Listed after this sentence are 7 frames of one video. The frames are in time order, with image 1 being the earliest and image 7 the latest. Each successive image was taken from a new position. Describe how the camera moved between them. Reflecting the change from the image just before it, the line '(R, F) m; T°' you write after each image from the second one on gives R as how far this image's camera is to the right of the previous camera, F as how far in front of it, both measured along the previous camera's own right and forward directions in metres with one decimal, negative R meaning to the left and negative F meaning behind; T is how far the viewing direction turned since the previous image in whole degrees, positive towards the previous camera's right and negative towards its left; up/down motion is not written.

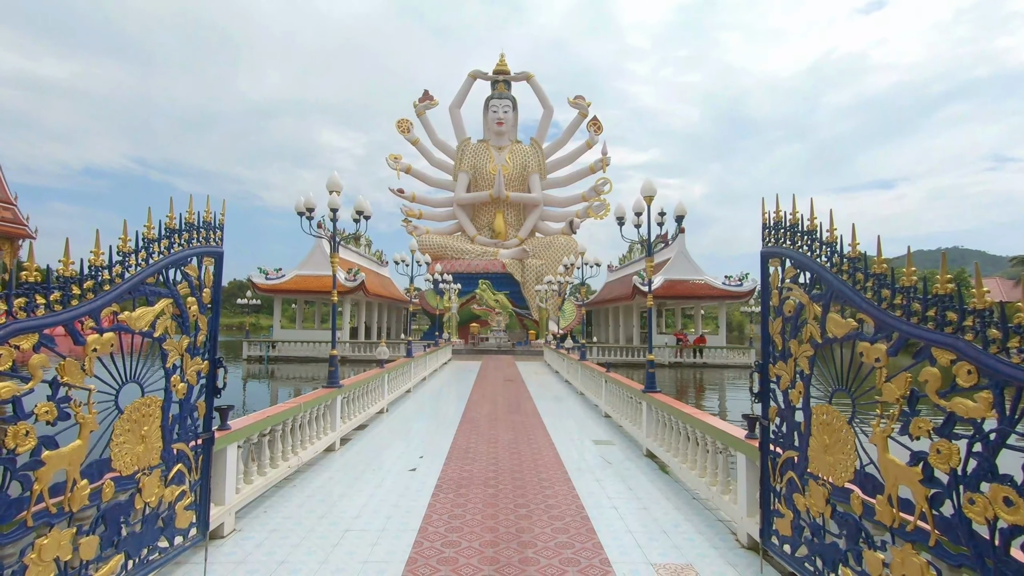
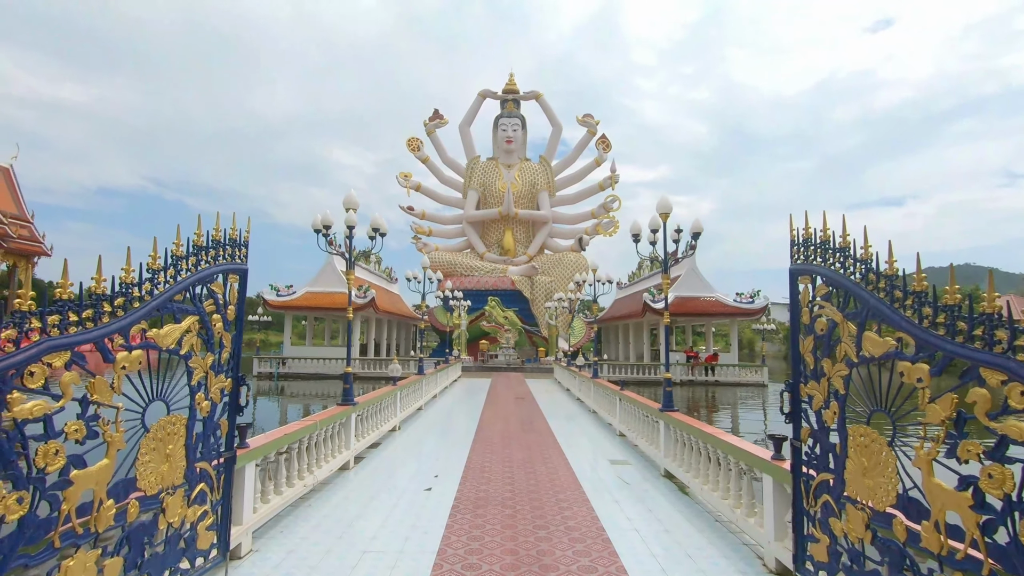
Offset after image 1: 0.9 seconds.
(-0.1, 0.0) m; -1°
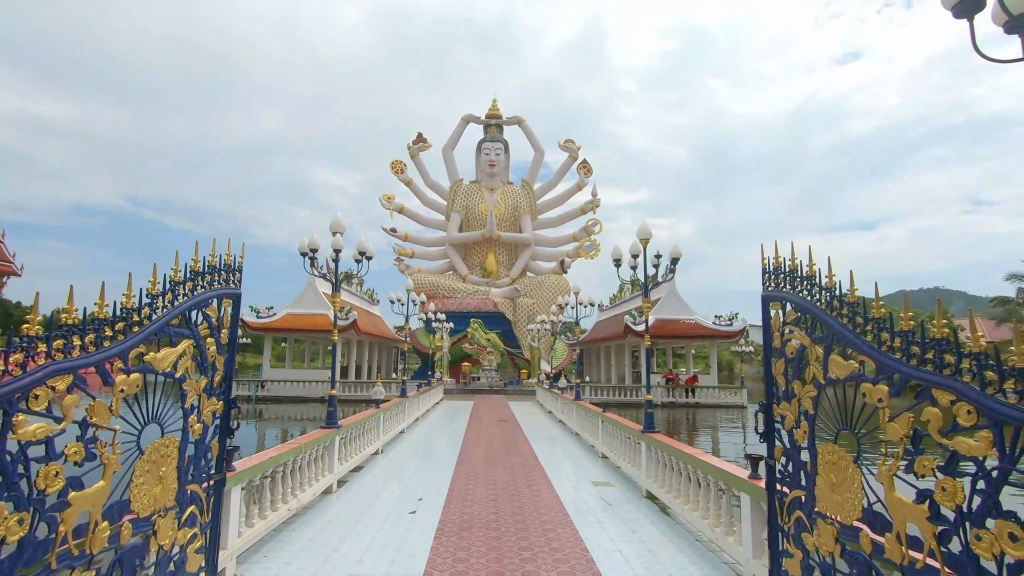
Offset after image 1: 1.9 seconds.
(0.0, -0.1) m; +2°
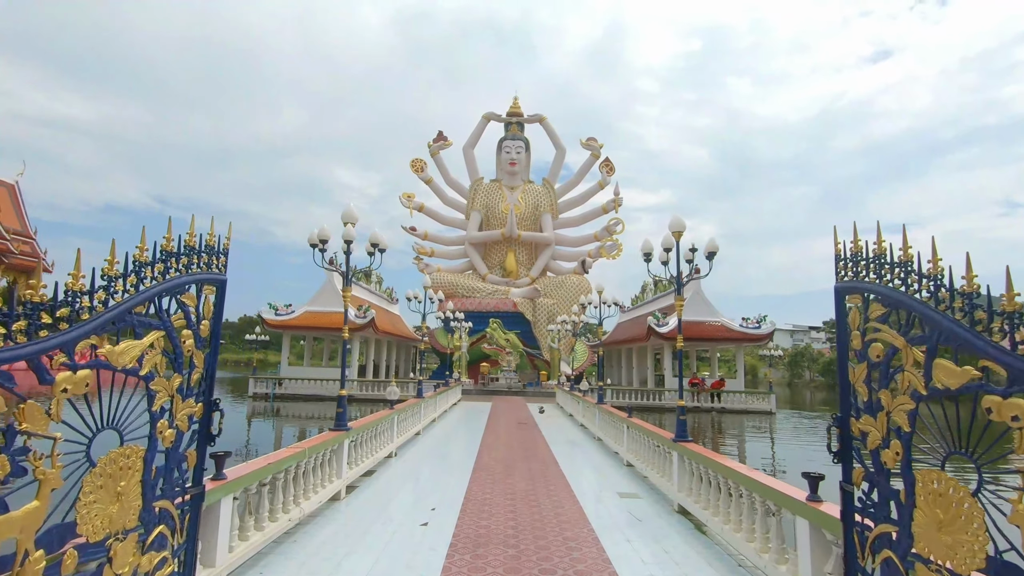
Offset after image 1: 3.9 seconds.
(0.0, +0.5) m; -2°
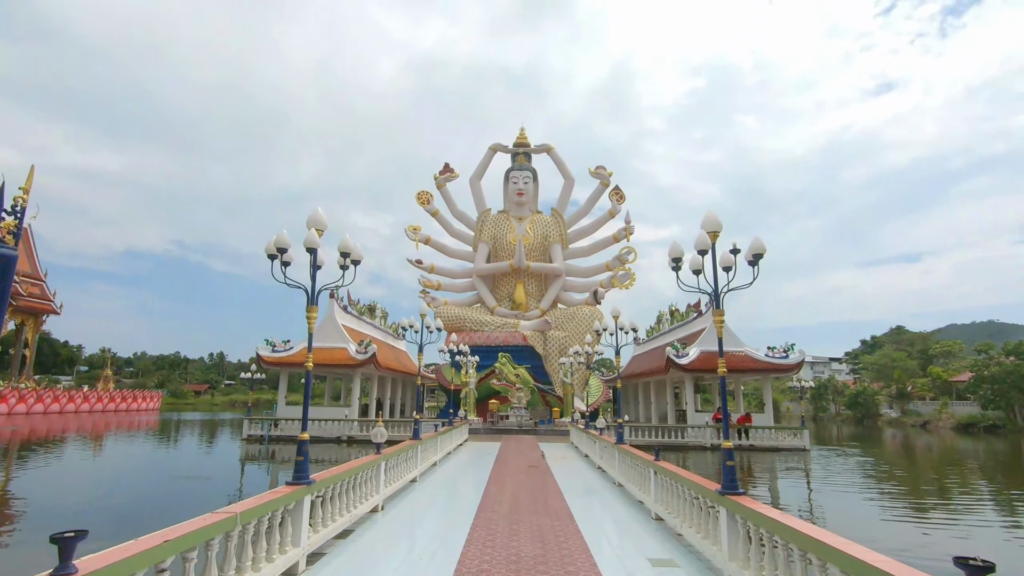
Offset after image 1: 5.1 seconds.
(+0.1, +1.2) m; -1°
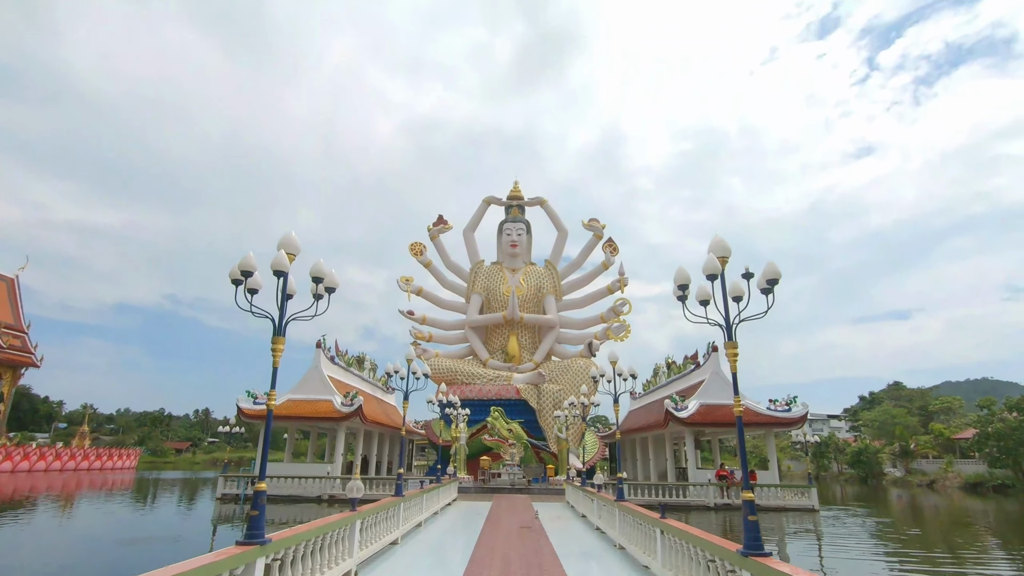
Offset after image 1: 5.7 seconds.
(0.0, +0.5) m; +1°
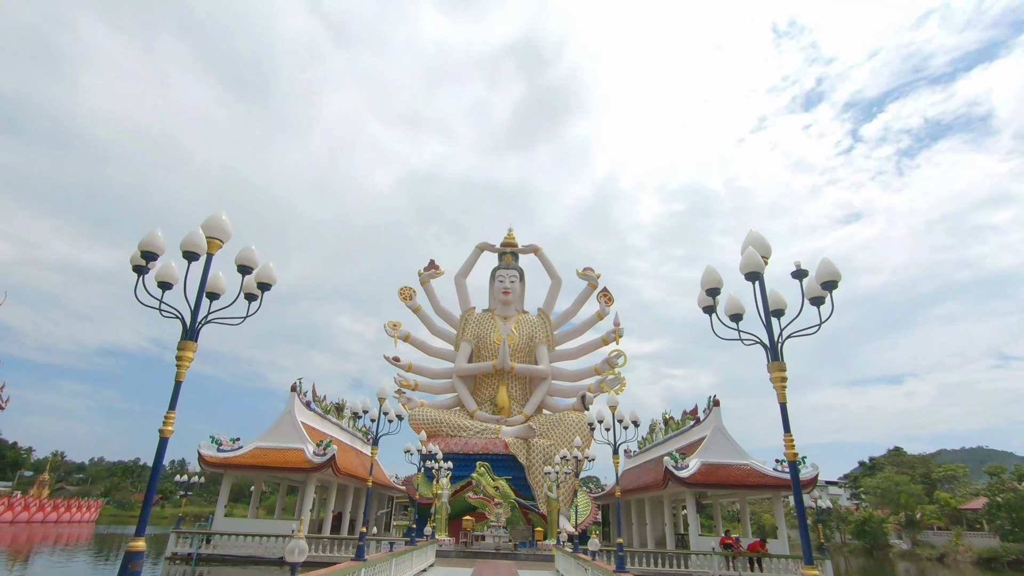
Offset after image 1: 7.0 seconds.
(+0.1, +1.1) m; +1°
